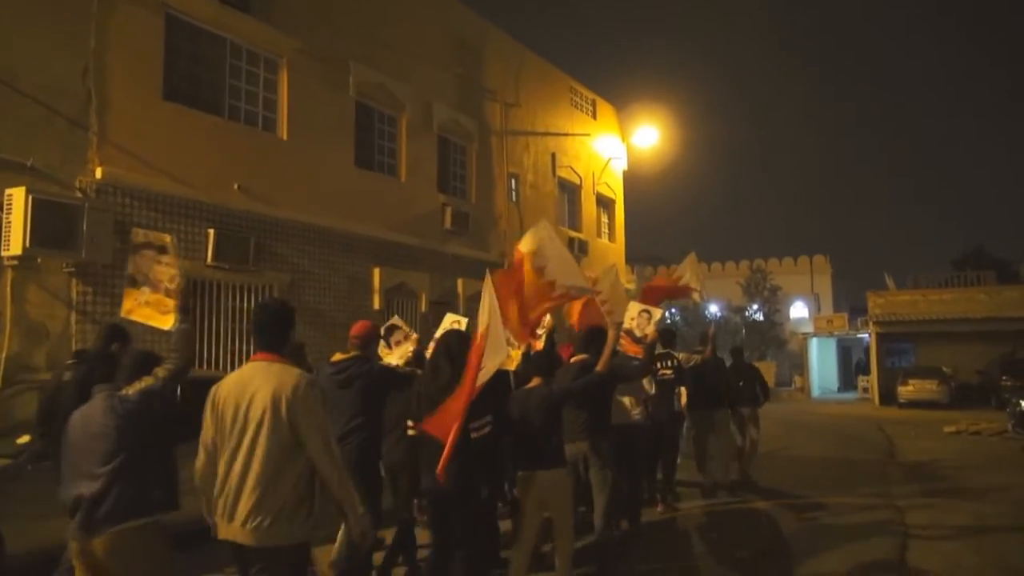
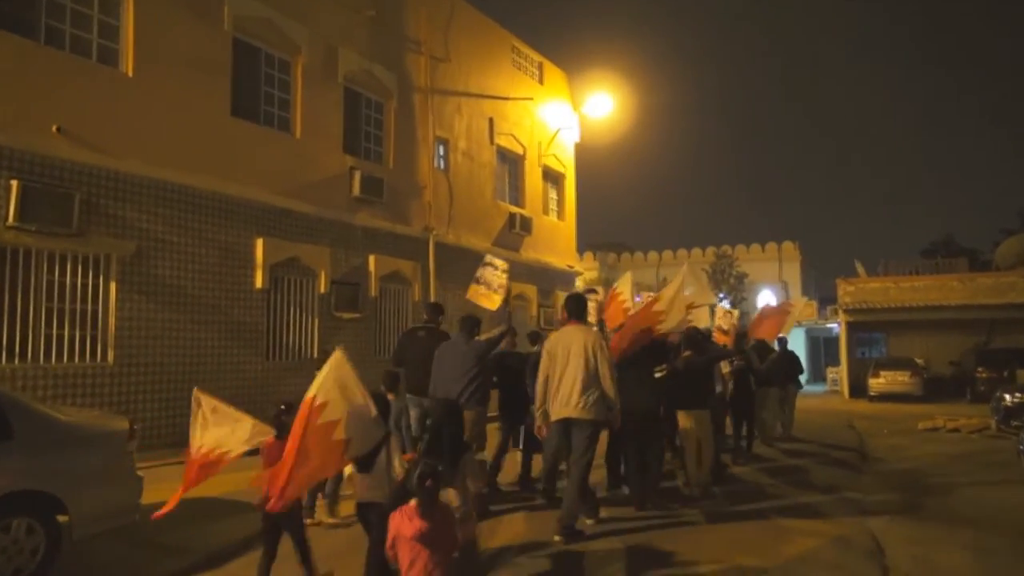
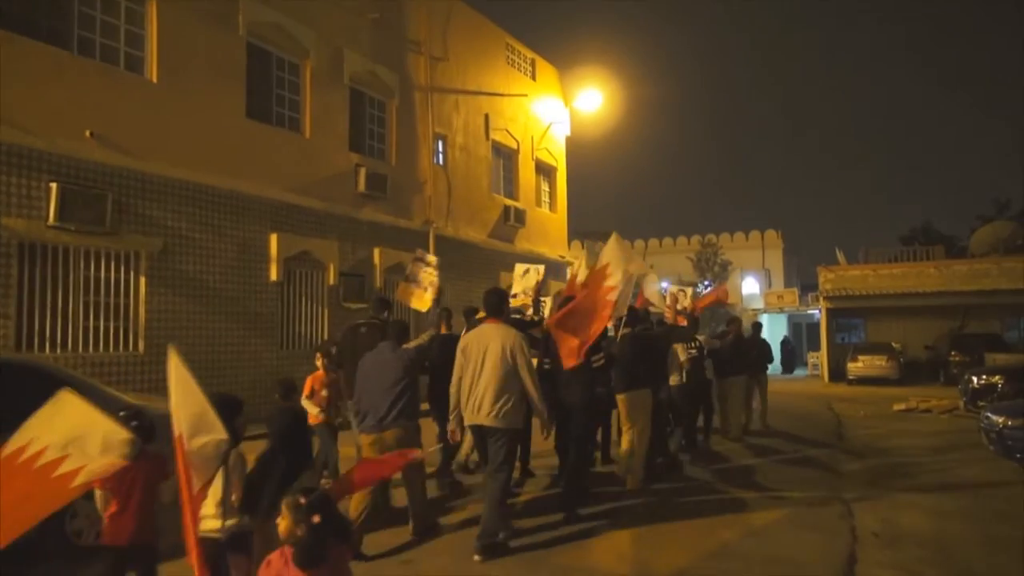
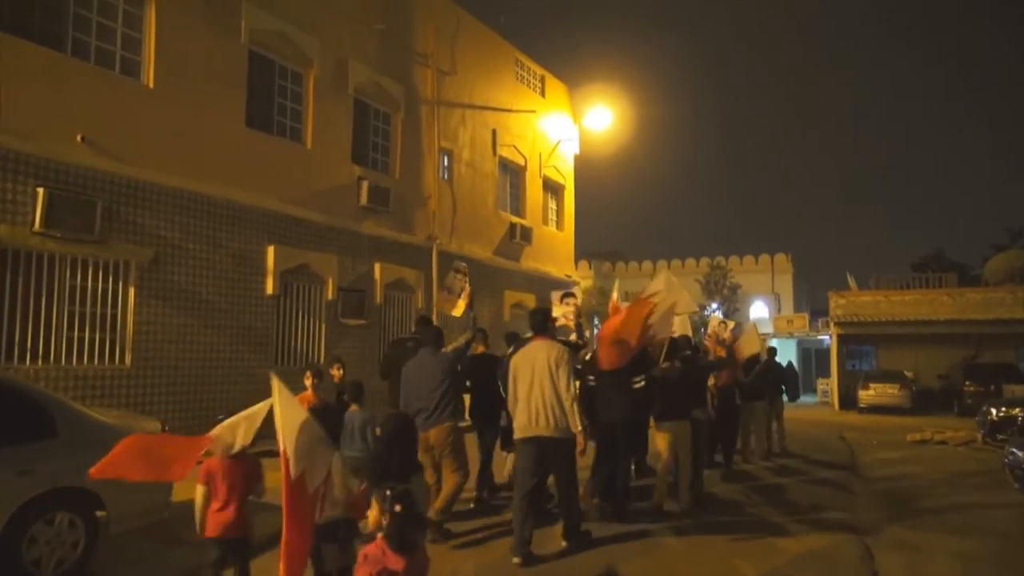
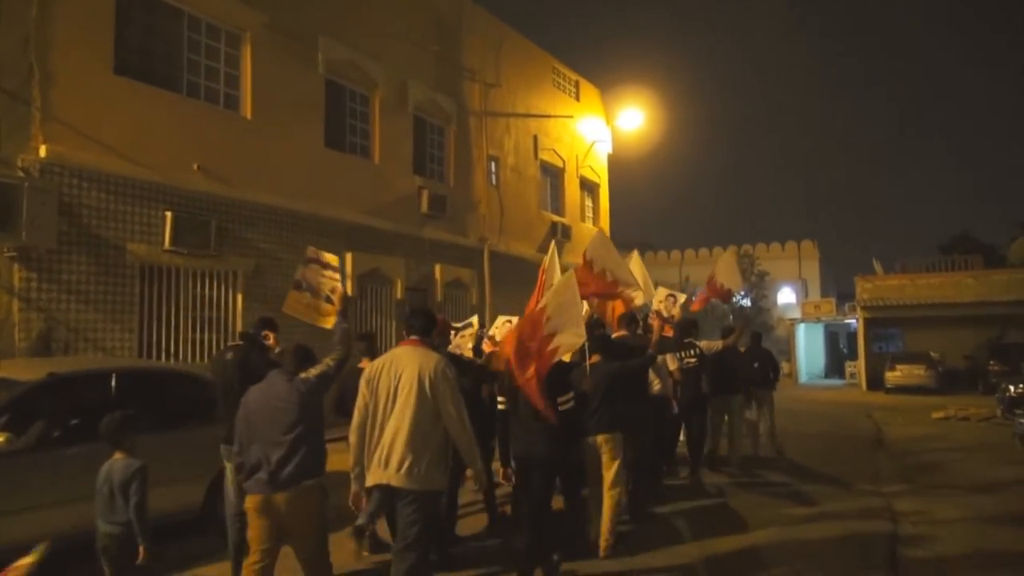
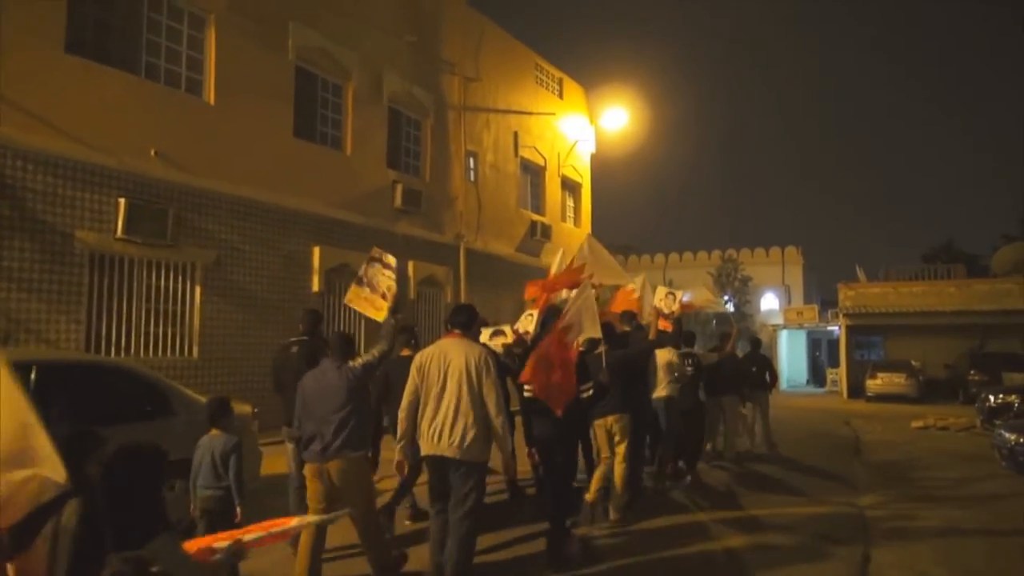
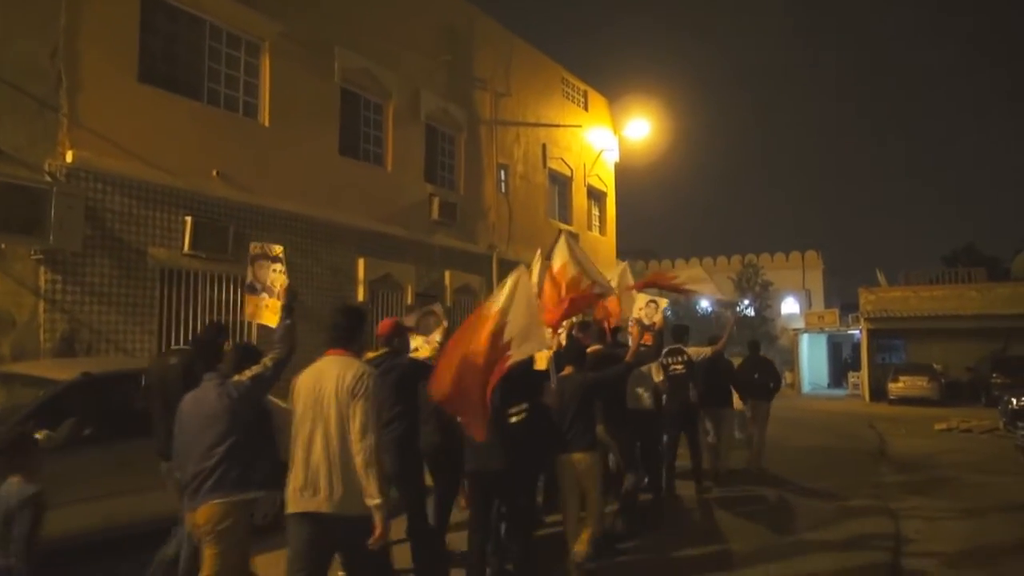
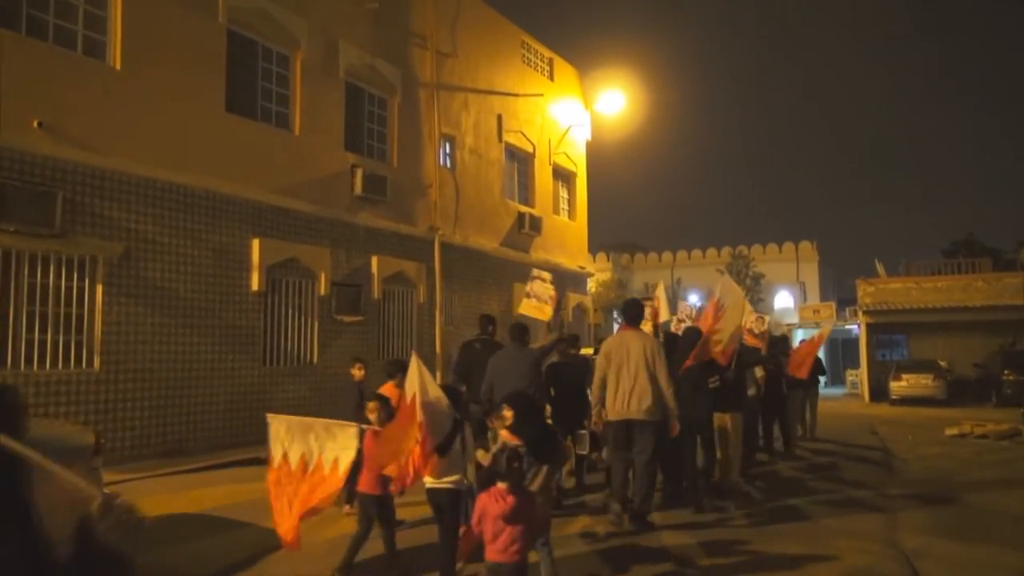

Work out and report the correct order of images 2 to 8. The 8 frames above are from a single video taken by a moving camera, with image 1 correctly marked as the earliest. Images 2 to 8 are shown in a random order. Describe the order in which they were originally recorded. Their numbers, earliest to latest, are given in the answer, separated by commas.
7, 5, 6, 3, 4, 2, 8
